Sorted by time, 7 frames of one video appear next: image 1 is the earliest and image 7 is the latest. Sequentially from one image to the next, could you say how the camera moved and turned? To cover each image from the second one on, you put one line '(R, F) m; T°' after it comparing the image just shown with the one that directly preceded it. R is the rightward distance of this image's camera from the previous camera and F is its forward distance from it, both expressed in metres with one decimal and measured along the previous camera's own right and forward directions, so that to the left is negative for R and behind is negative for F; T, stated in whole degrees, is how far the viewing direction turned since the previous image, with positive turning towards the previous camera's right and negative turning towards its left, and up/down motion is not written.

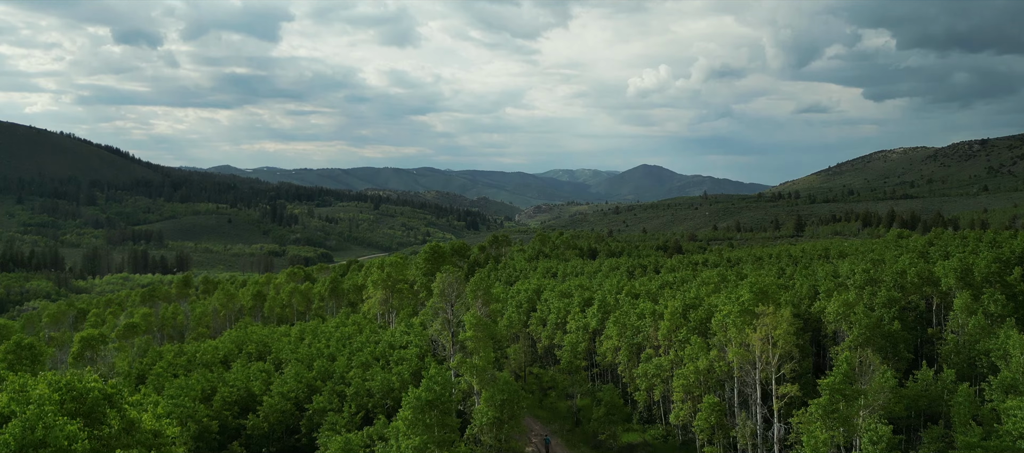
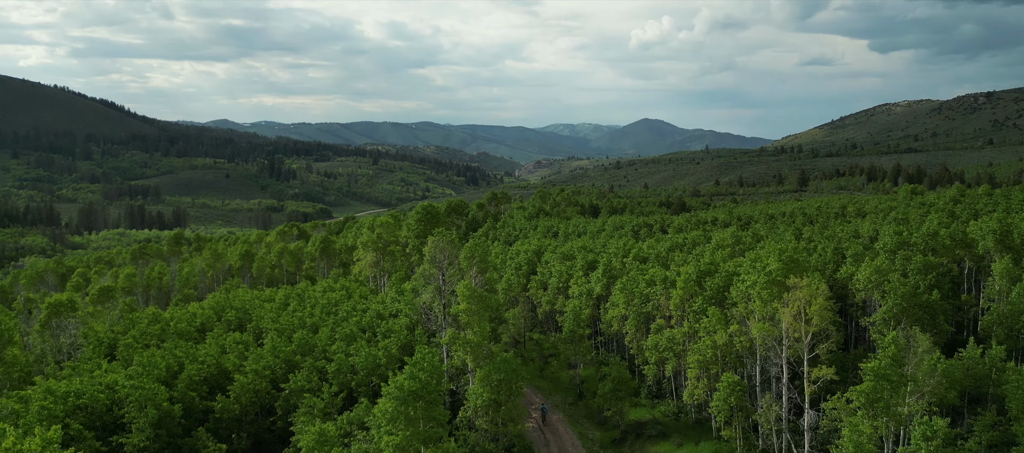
(+0.1, +5.6) m; 0°
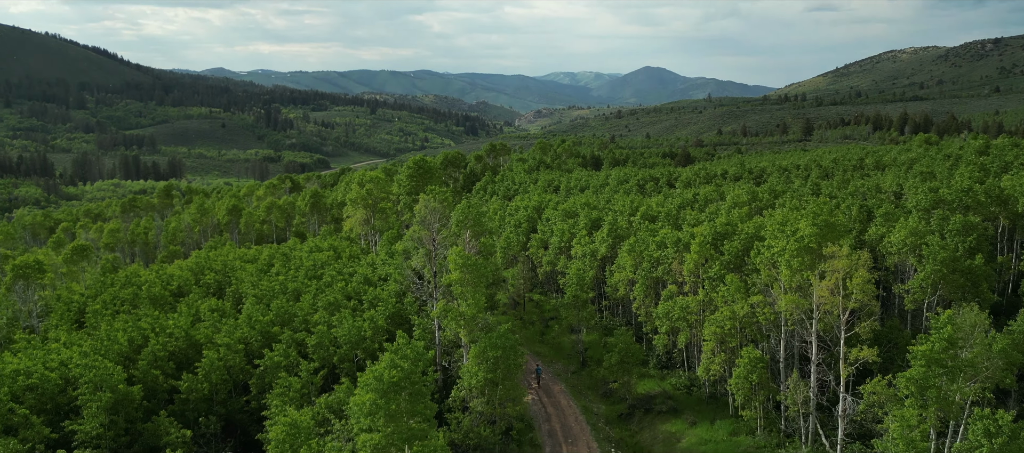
(+0.1, +5.0) m; 0°
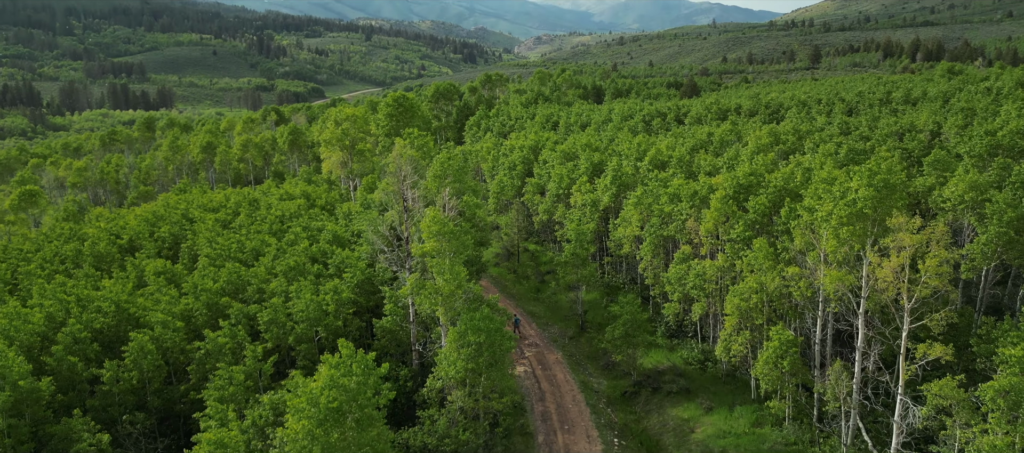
(+0.6, +7.2) m; 0°
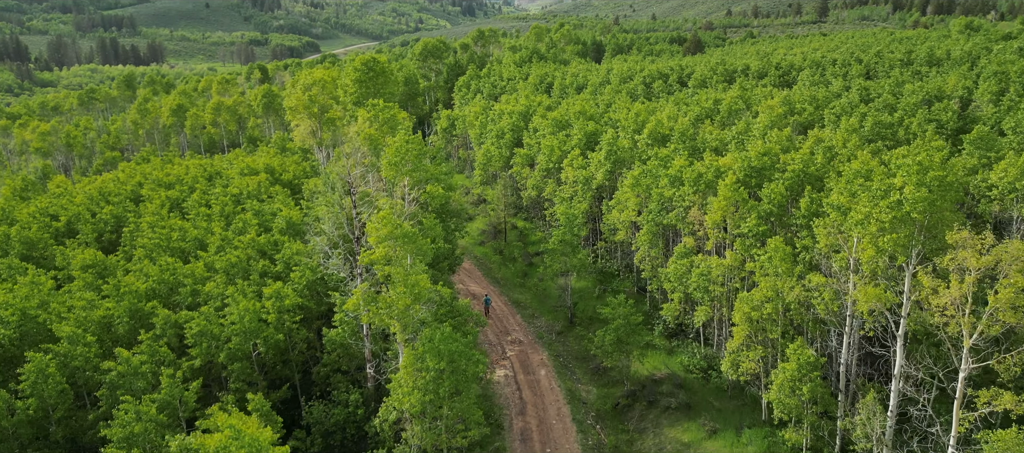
(+1.3, +5.9) m; 0°
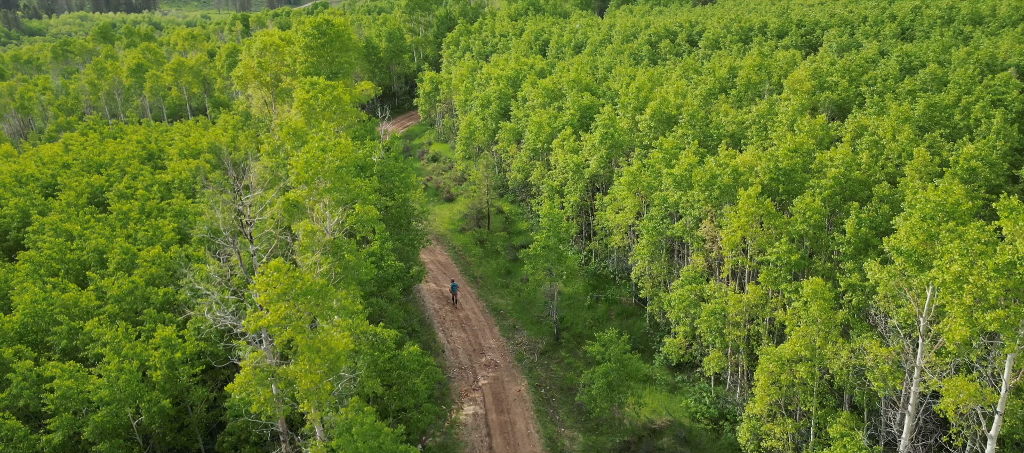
(+1.6, +7.8) m; 0°
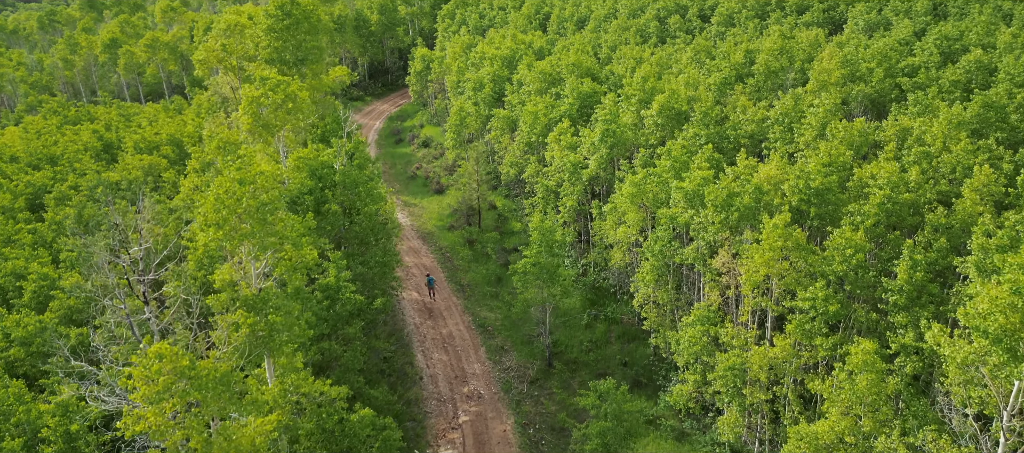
(+0.9, +4.9) m; 0°
